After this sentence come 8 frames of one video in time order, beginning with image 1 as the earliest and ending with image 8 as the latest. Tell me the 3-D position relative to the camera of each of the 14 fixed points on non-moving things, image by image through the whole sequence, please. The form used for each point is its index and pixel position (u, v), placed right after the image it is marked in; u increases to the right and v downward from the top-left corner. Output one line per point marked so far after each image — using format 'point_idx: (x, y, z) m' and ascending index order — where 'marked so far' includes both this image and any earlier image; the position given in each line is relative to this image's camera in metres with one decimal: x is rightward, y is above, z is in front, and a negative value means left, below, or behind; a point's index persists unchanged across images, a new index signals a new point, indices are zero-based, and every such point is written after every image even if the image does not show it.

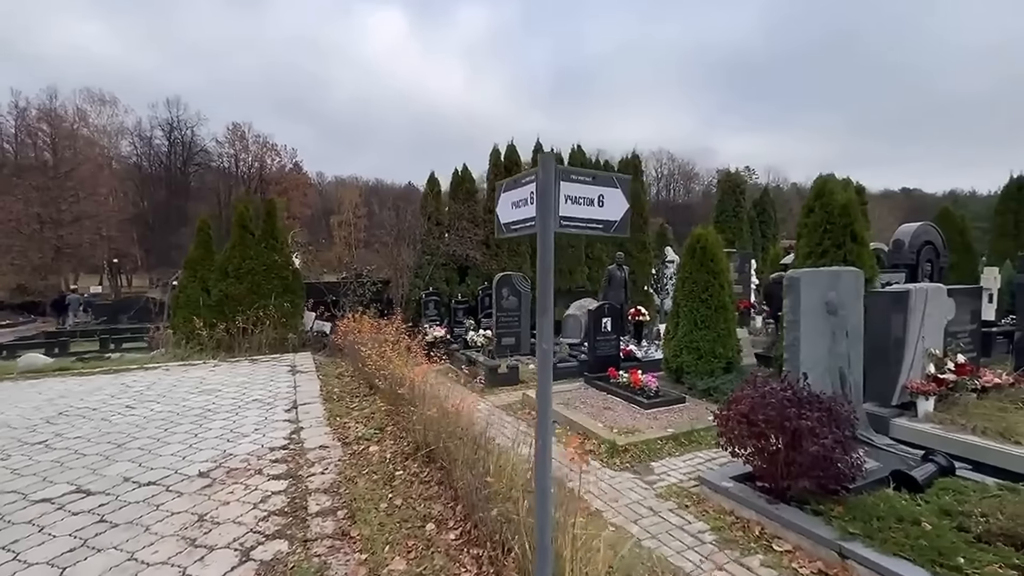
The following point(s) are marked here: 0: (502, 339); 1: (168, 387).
0: (-0.3, -1.3, +11.7) m
1: (-6.2, -1.8, +8.4) m
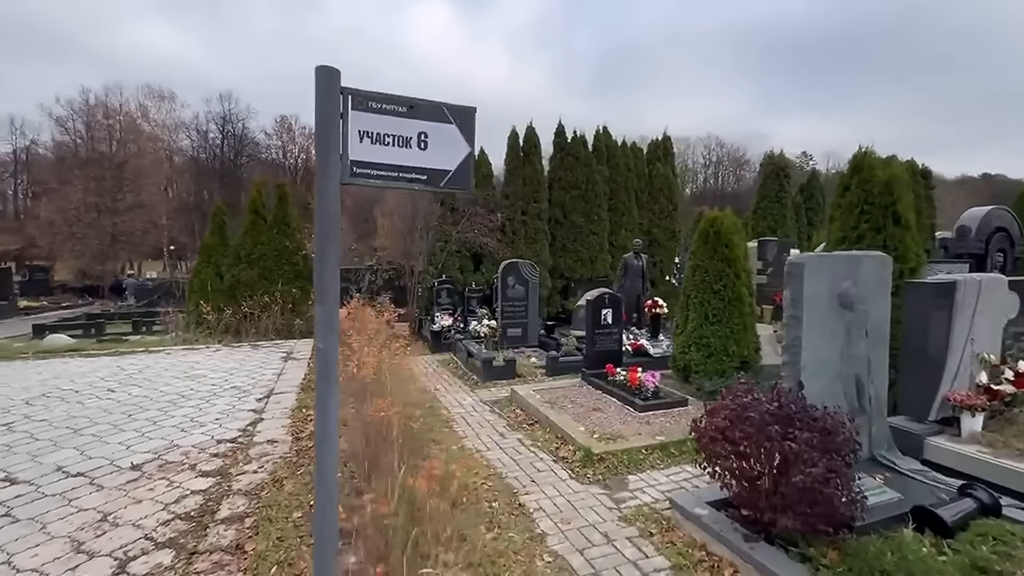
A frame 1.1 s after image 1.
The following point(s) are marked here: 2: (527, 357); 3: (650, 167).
0: (-0.1, -1.0, +11.2) m
1: (-6.3, -1.5, +8.4) m
2: (+0.3, -1.5, +10.0) m
3: (+5.2, +4.6, +17.7) m
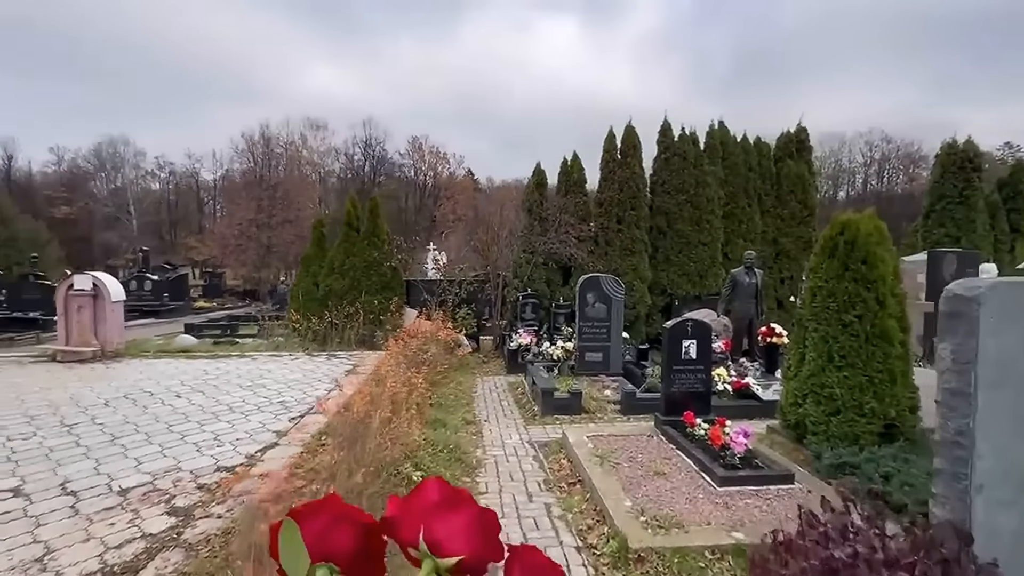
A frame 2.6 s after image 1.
0: (+1.5, -1.4, +9.8) m
1: (-5.2, -1.6, +8.7) m
2: (+1.7, -1.8, +8.6) m
3: (+8.5, +3.9, +14.9) m
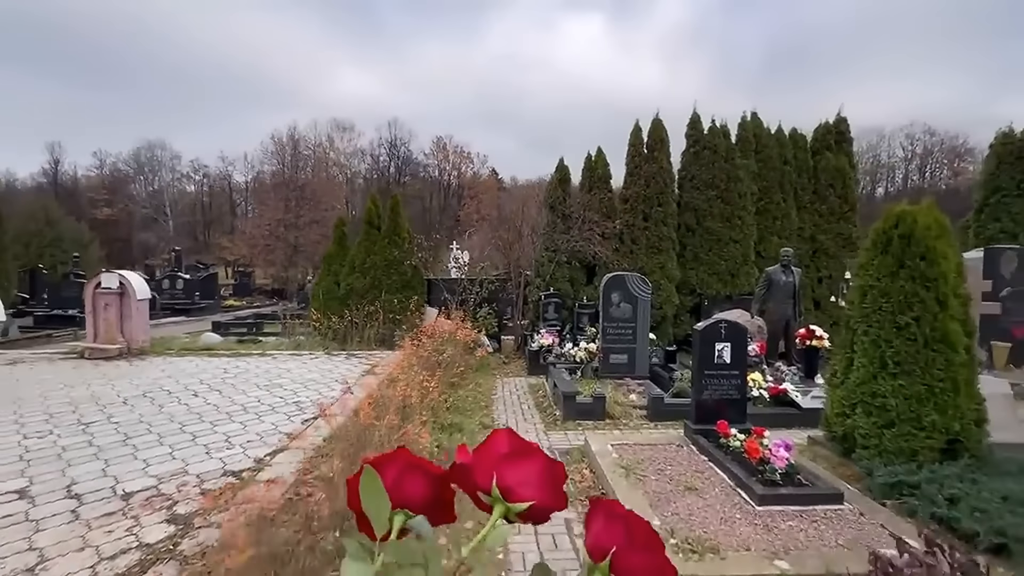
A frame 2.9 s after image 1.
0: (+2.0, -1.4, +9.4) m
1: (-4.8, -1.6, +8.7) m
2: (+2.0, -1.8, +8.2) m
3: (+9.1, +3.9, +14.1) m
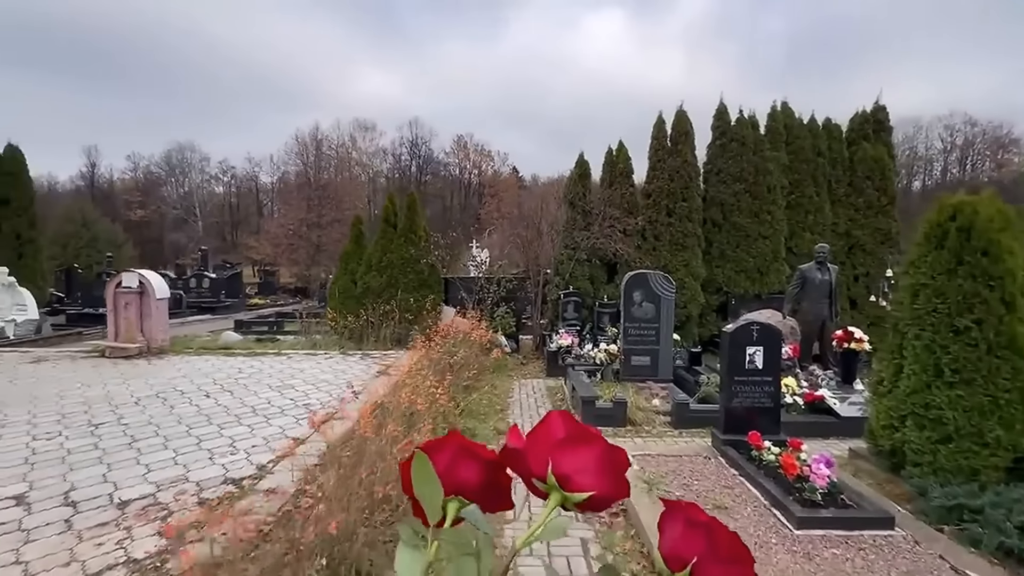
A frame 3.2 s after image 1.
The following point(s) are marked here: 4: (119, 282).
0: (+2.3, -1.3, +9.0) m
1: (-4.5, -1.6, +8.6) m
2: (+2.3, -1.8, +7.8) m
3: (+9.7, +4.0, +13.3) m
4: (-8.8, +0.1, +10.5) m
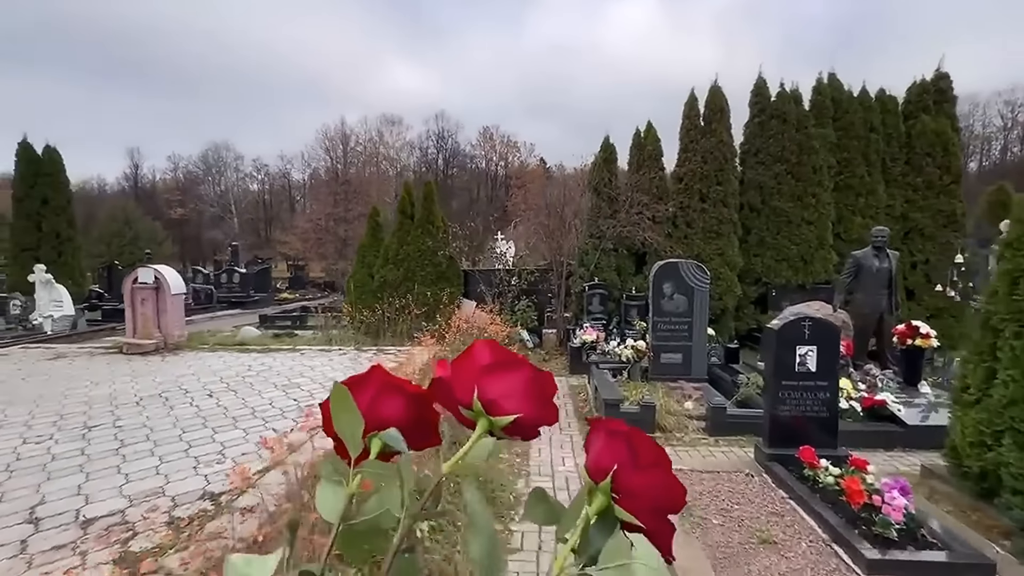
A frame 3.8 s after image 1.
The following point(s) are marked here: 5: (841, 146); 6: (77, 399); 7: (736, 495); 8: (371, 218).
0: (+2.6, -1.2, +8.3) m
1: (-4.2, -1.5, +8.2) m
2: (+2.6, -1.7, +7.0) m
3: (+10.2, +4.3, +12.0) m
4: (-8.4, +0.2, +10.4) m
5: (+8.4, +3.6, +12.0) m
6: (-6.4, -1.6, +6.8) m
7: (+2.0, -1.8, +4.1) m
8: (-4.2, +2.1, +14.0) m
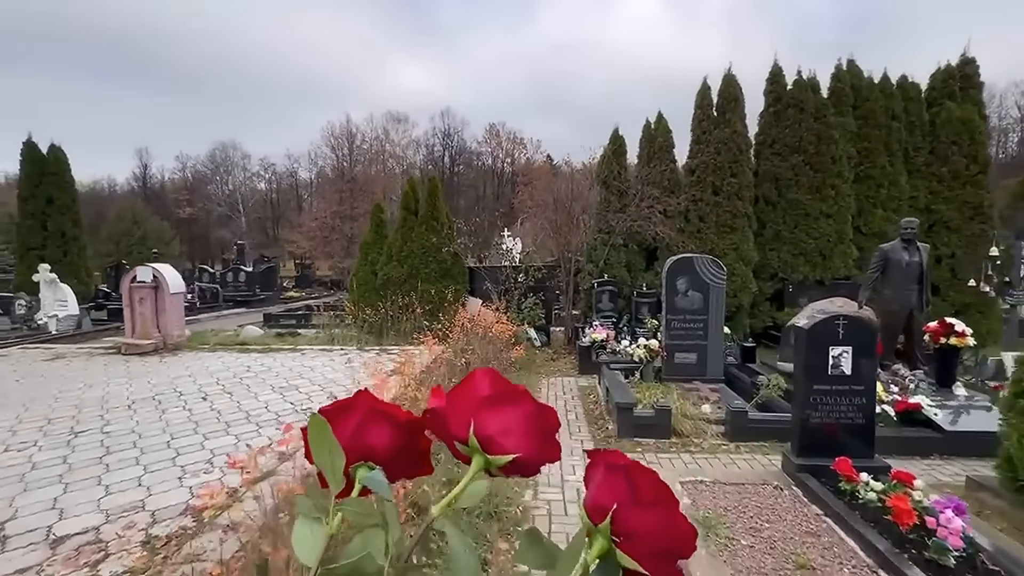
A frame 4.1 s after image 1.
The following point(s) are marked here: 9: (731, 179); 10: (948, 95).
0: (+2.7, -1.1, +7.9) m
1: (-4.1, -1.5, +8.0) m
2: (+2.7, -1.6, +6.7) m
3: (+10.4, +4.4, +11.5) m
4: (-8.2, +0.2, +10.2) m
5: (+8.6, +3.8, +11.5) m
6: (-6.3, -1.6, +6.6) m
7: (+2.0, -1.8, +3.7) m
8: (-4.0, +2.1, +13.7) m
9: (+5.4, +2.7, +11.5) m
10: (+10.6, +4.7, +11.4) m
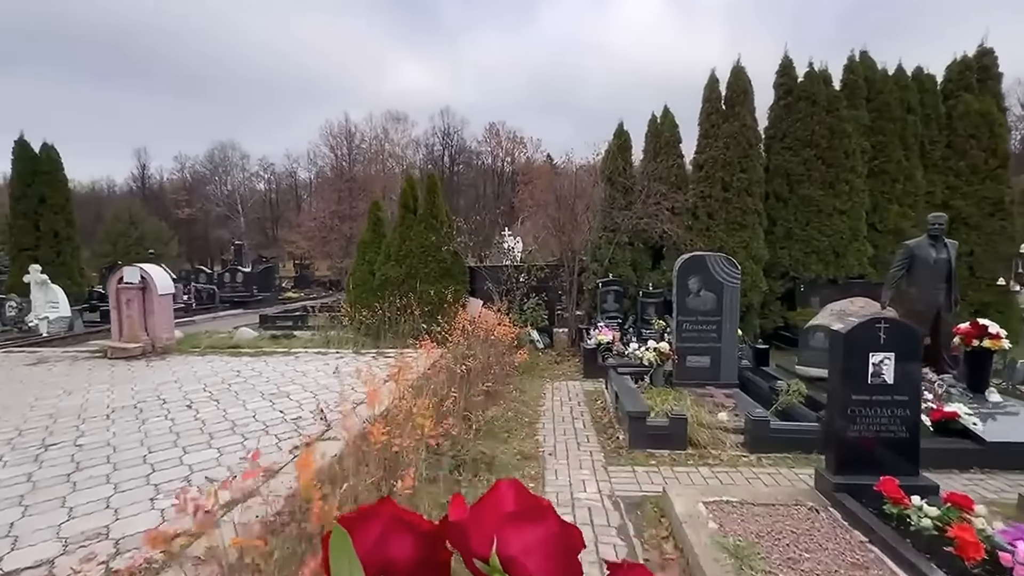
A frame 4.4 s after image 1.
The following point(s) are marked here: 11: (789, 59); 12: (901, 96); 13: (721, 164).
0: (+2.8, -1.1, +7.5) m
1: (-4.0, -1.5, +7.6) m
2: (+2.7, -1.6, +6.3) m
3: (+10.4, +4.4, +11.1) m
4: (-8.2, +0.2, +9.8) m
5: (+8.6, +3.8, +11.1) m
6: (-6.2, -1.6, +6.2) m
7: (+2.1, -1.8, +3.3) m
8: (-4.0, +2.1, +13.3) m
9: (+5.4, +2.7, +11.1) m
10: (+10.6, +4.7, +11.0) m
11: (+6.9, +5.7, +11.8) m
12: (+9.2, +4.5, +11.1) m
13: (+5.0, +2.9, +11.2) m
